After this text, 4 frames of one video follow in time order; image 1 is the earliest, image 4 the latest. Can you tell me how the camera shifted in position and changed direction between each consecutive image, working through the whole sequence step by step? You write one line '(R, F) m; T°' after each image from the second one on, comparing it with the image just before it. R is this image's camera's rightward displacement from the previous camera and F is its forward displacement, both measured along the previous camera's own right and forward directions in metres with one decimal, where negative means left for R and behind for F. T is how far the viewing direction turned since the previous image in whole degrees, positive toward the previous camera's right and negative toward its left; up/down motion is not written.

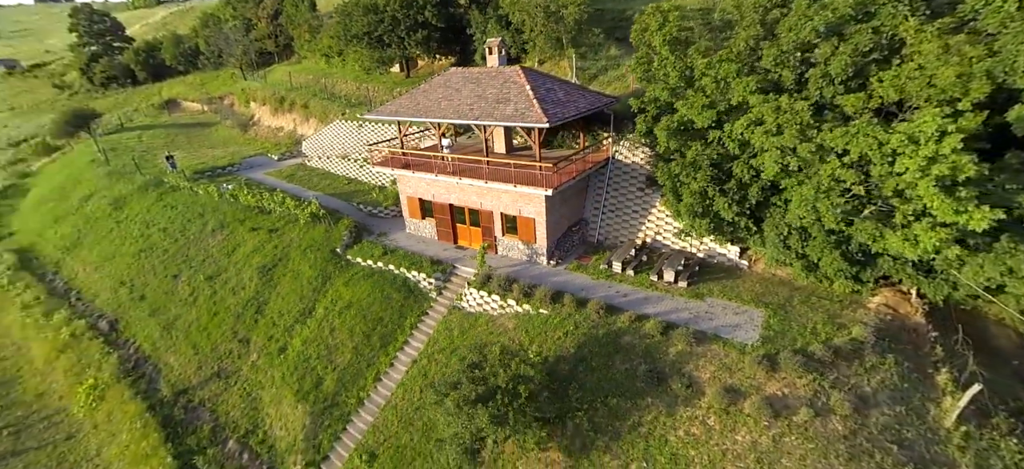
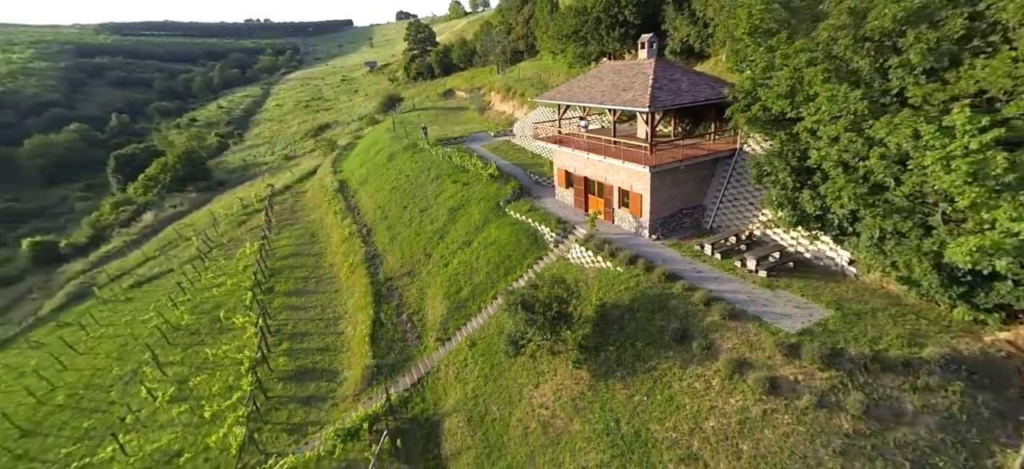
(+5.7, -2.6) m; -28°
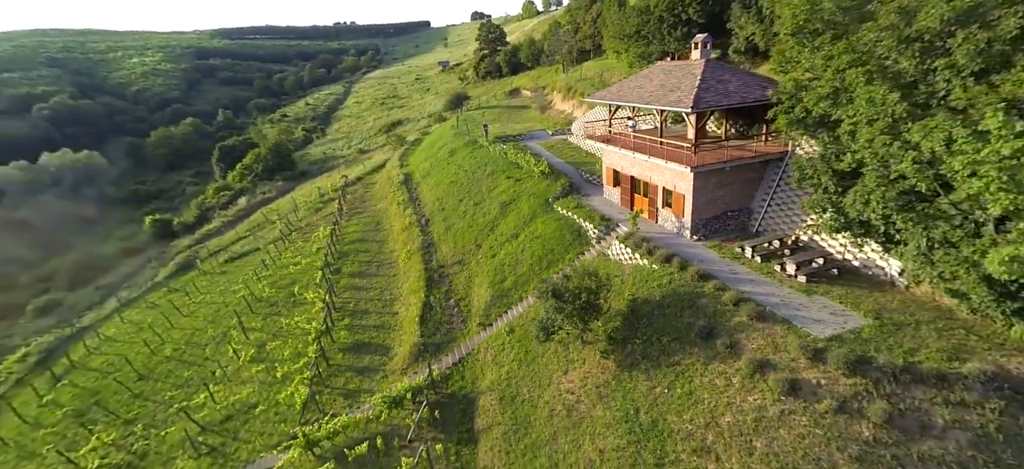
(+1.0, -1.0) m; -8°
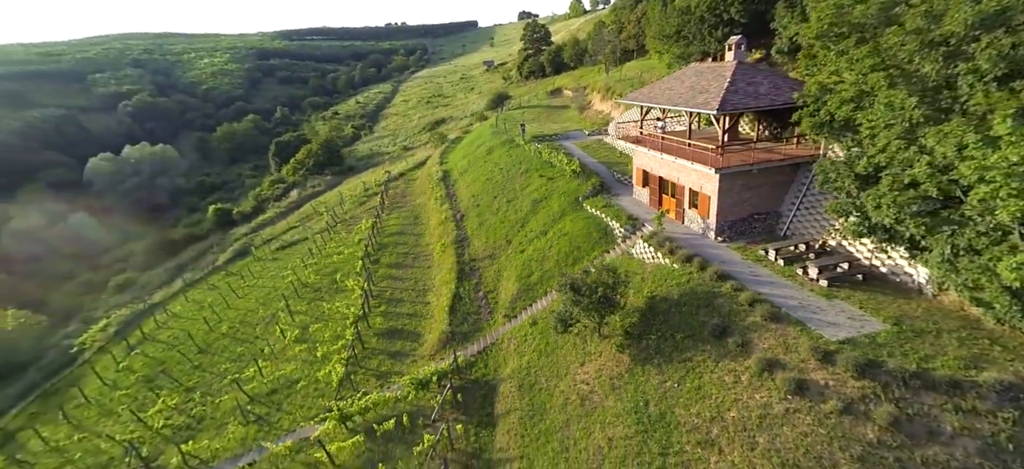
(+0.7, -0.8) m; -5°
